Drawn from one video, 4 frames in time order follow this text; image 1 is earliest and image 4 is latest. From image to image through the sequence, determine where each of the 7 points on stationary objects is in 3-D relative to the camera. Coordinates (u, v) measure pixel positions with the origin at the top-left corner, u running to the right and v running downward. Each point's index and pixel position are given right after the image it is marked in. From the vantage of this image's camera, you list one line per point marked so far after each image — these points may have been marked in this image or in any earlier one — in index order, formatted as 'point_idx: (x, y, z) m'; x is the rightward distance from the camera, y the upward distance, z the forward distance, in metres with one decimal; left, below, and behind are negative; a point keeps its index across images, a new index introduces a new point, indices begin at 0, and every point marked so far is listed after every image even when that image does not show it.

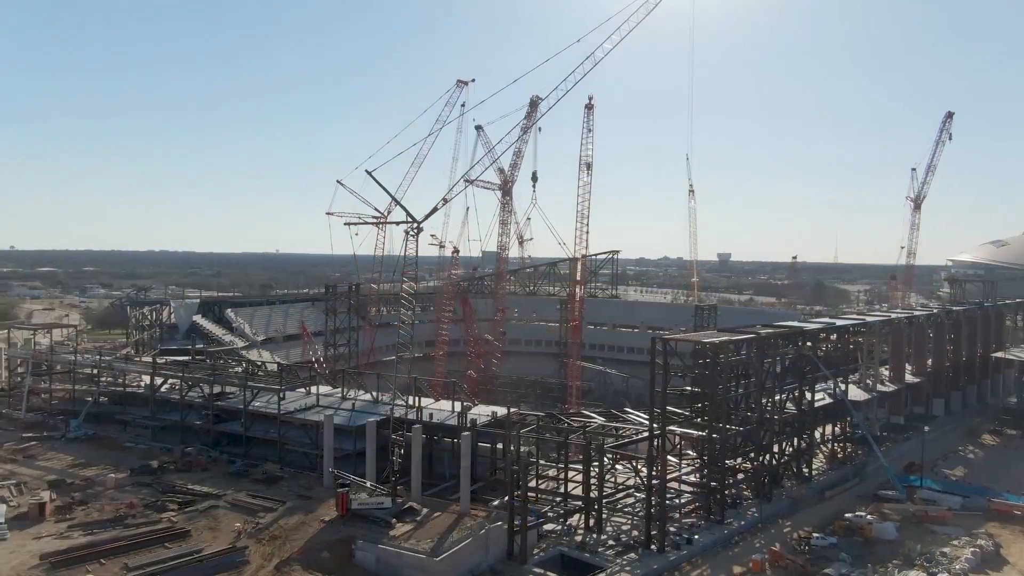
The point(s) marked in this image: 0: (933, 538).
0: (+10.8, -6.3, +18.2) m
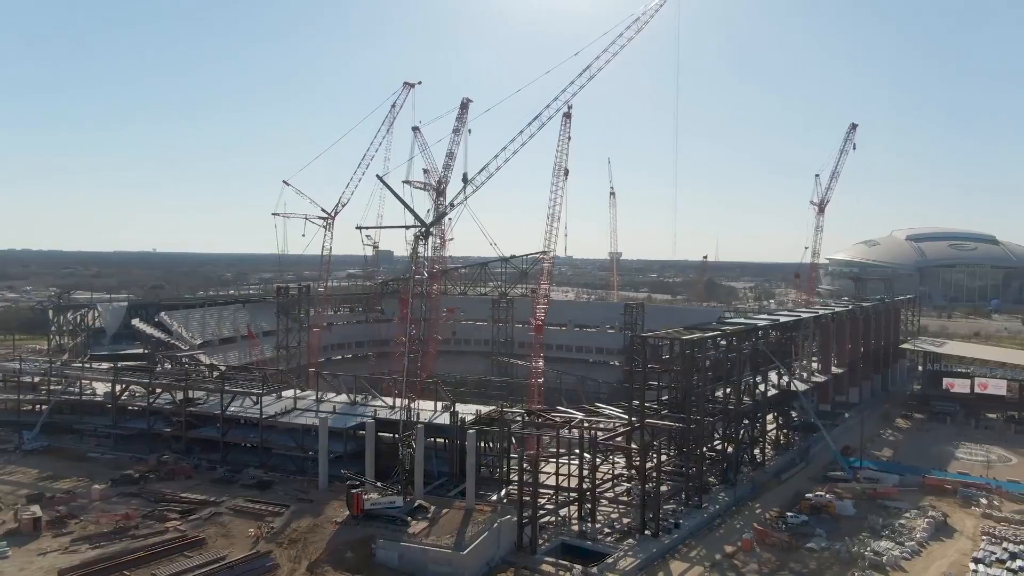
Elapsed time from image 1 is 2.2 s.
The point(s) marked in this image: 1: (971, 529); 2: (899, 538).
0: (+10.6, -6.3, +20.2) m
1: (+12.0, -6.3, +18.8) m
2: (+9.5, -6.1, +17.6) m
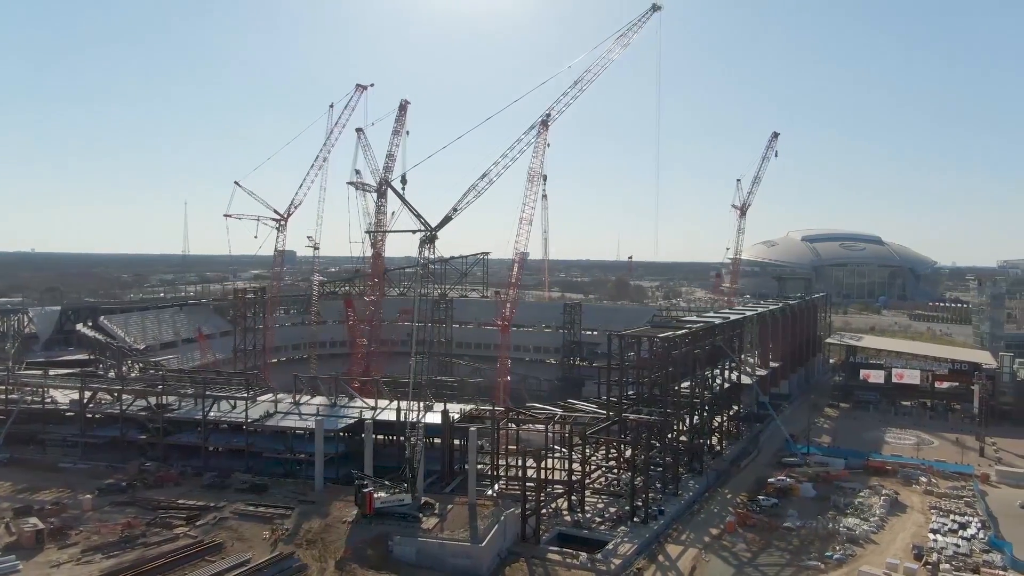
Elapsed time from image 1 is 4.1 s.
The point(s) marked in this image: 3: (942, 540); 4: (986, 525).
0: (+10.2, -6.3, +22.1) m
1: (+11.8, -6.3, +20.8) m
2: (+9.4, -6.1, +19.3) m
3: (+10.2, -6.0, +17.0) m
4: (+12.2, -6.1, +18.4) m
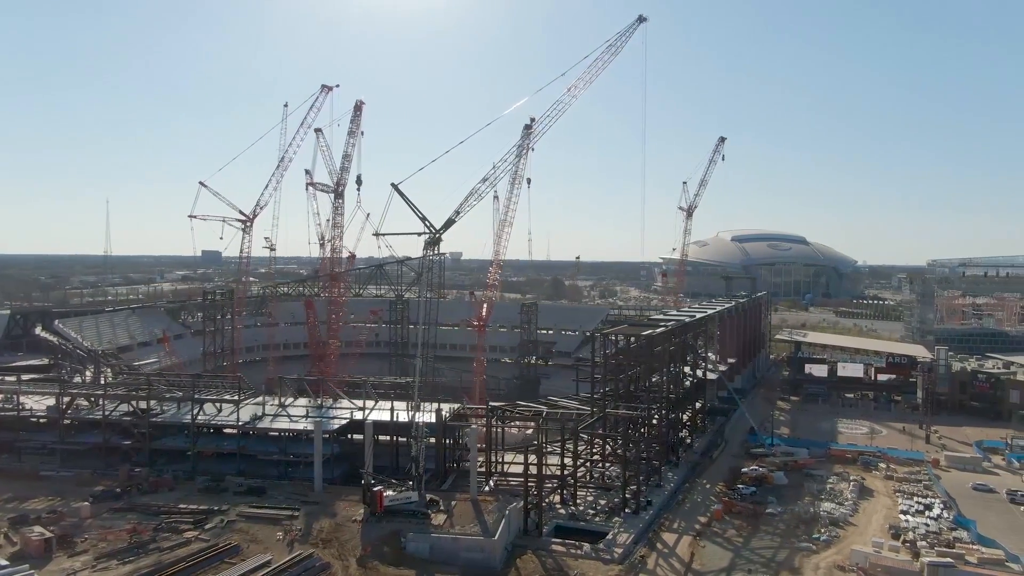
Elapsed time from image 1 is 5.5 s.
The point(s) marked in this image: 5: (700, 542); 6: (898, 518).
0: (+9.9, -6.3, +23.5) m
1: (+11.5, -6.2, +22.3) m
2: (+9.3, -6.1, +20.6) m
3: (+10.3, -6.0, +18.4) m
4: (+12.1, -6.0, +19.9) m
5: (+4.6, -6.3, +17.7) m
6: (+10.1, -6.1, +18.8) m
